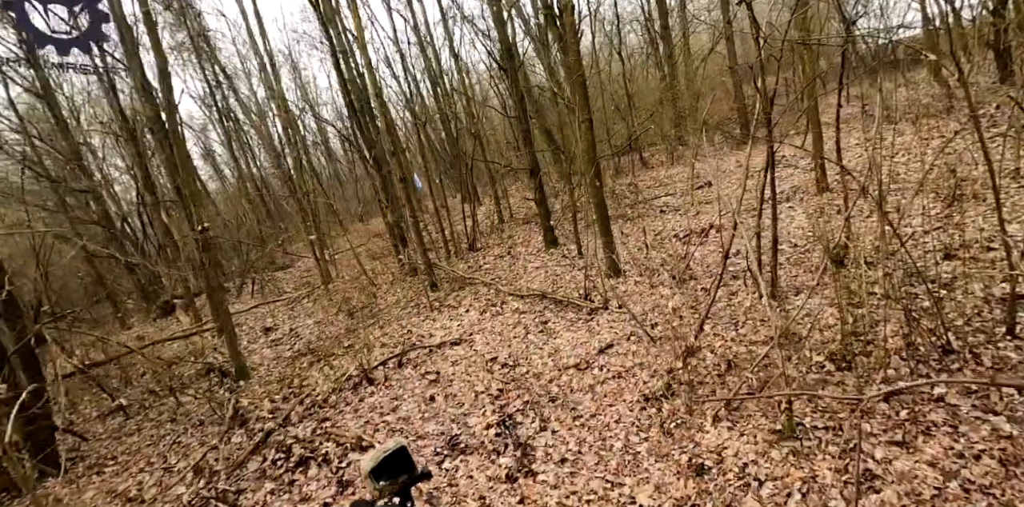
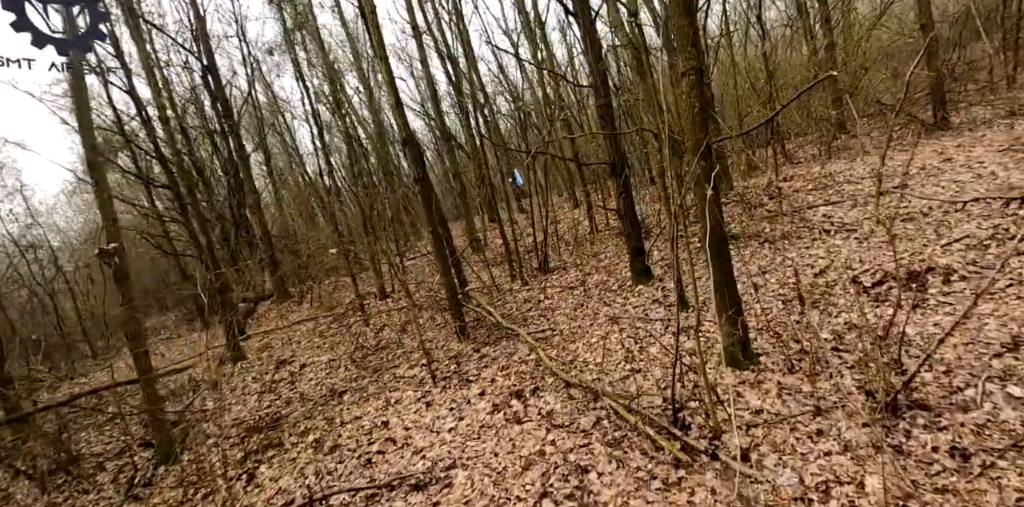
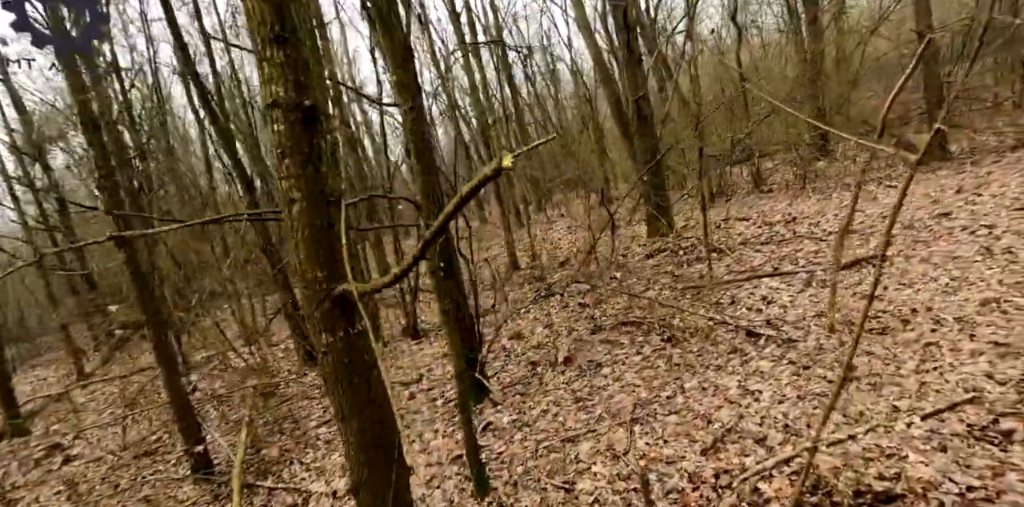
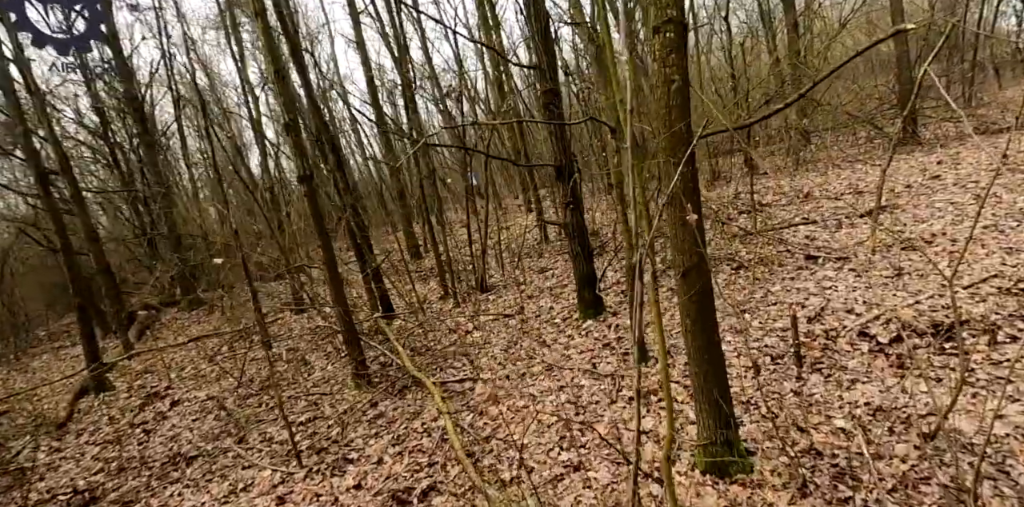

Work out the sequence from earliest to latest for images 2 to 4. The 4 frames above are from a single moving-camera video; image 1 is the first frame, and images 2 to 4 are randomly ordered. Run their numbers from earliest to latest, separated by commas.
2, 4, 3
